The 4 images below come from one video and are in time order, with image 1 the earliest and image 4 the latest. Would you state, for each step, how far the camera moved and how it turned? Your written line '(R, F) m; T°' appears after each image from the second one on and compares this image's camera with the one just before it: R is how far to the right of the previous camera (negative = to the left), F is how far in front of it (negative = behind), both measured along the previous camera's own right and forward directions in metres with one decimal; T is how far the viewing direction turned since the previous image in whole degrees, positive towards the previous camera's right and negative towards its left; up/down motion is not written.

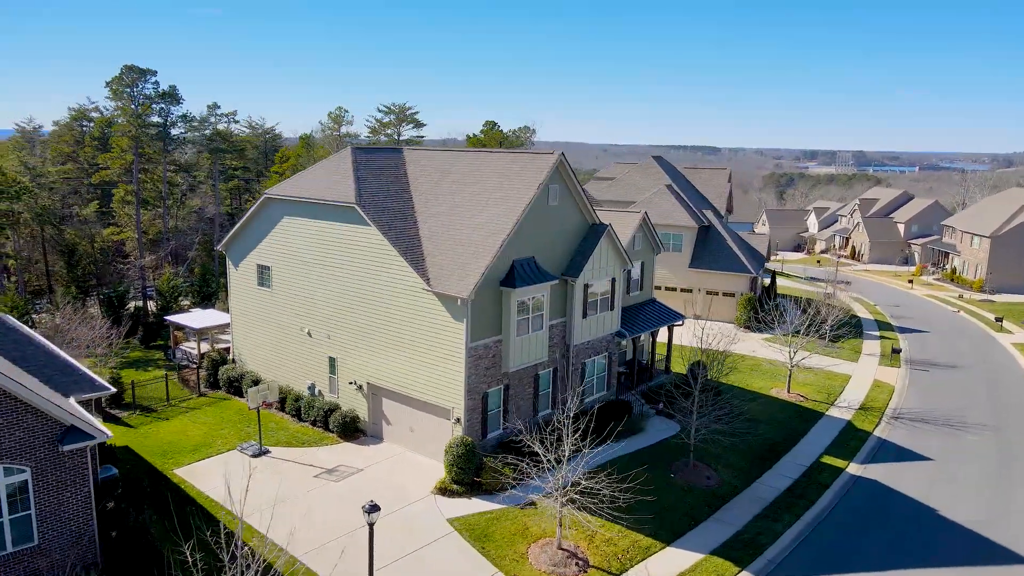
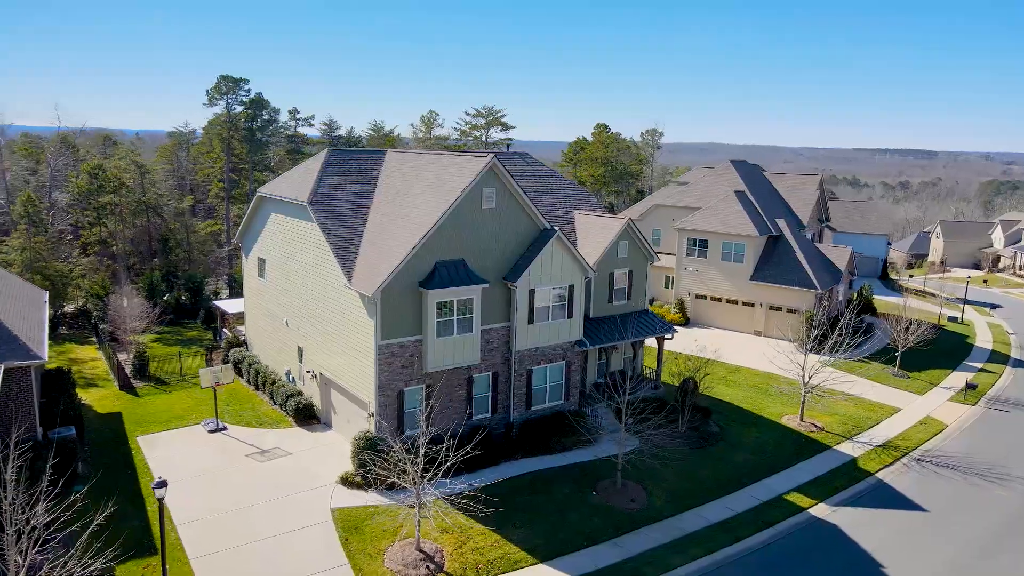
(+6.7, +0.8) m; -12°
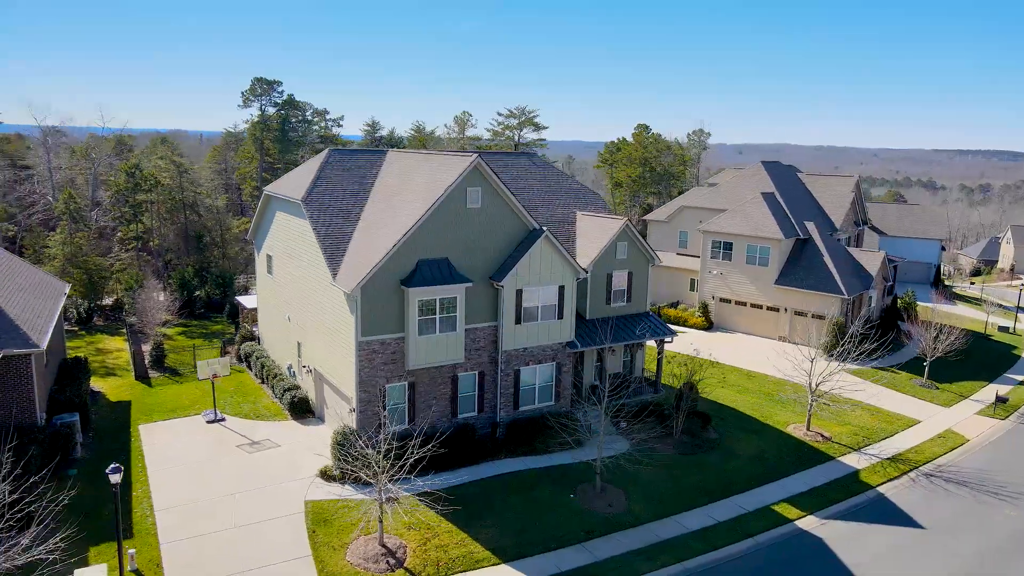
(+2.1, +0.1) m; -4°
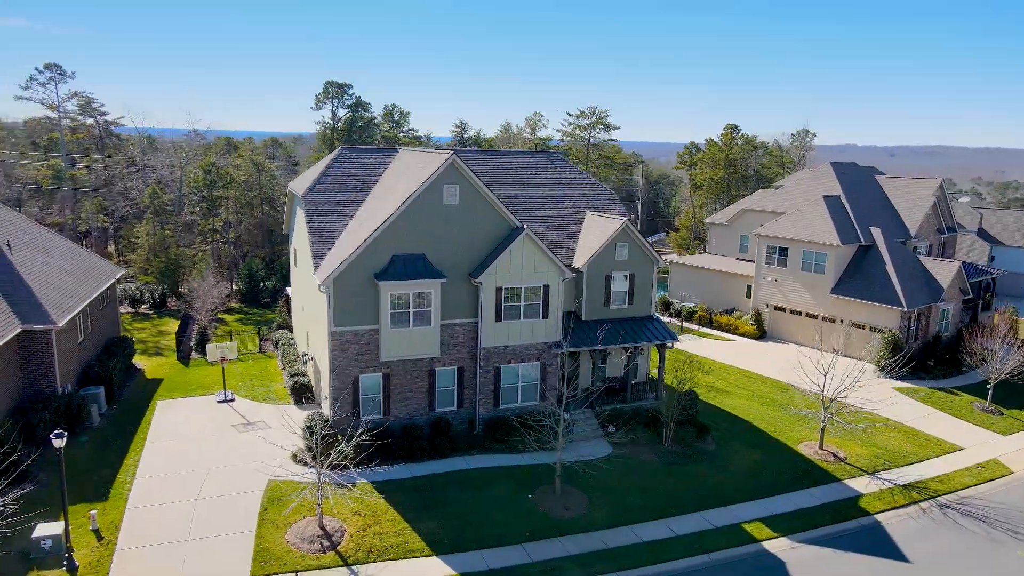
(+4.2, +0.2) m; -9°
